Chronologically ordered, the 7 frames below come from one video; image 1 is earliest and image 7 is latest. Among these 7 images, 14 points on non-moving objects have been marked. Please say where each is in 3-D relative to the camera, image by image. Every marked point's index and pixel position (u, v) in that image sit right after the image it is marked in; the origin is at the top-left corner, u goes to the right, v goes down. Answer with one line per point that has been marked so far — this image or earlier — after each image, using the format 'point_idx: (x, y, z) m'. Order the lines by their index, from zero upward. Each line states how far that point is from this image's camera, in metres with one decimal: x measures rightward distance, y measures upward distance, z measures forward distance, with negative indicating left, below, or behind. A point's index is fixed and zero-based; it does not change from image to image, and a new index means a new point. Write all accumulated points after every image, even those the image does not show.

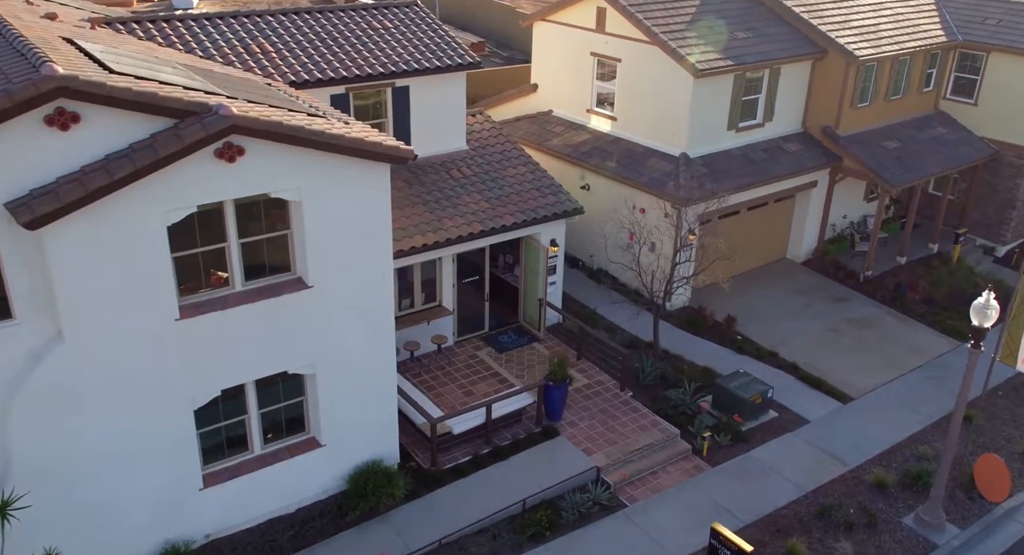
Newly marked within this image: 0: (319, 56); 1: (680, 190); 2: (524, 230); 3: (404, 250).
0: (-3.7, +4.3, +16.5) m
1: (+3.7, +2.0, +19.1) m
2: (+0.2, +1.0, +17.4) m
3: (-2.0, +0.5, +15.6) m
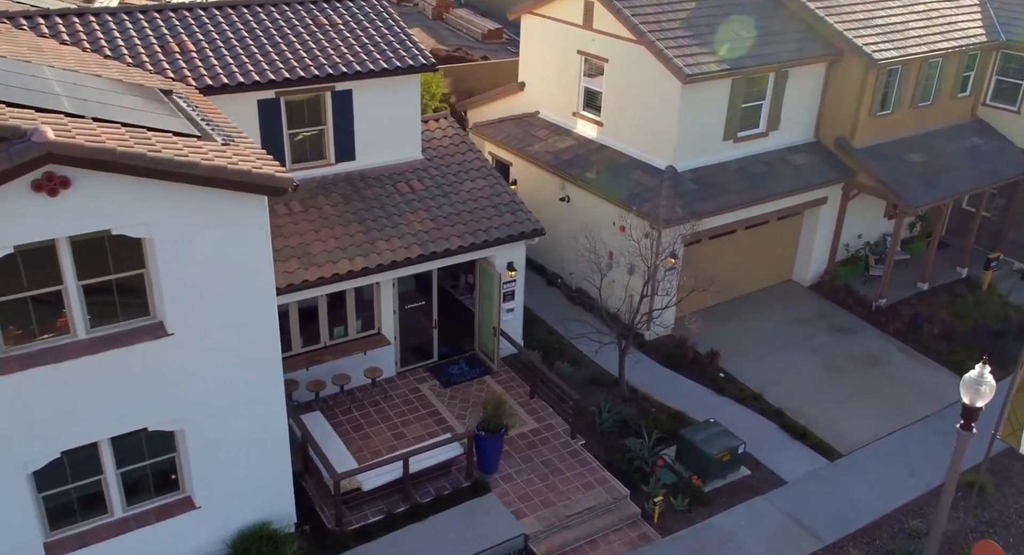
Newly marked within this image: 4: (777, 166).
0: (-4.6, +3.9, +14.9) m
1: (+2.9, +1.4, +17.0) m
2: (-0.7, +0.4, +15.6) m
3: (-3.1, 0.0, +14.0) m
4: (+5.9, +2.4, +19.0) m
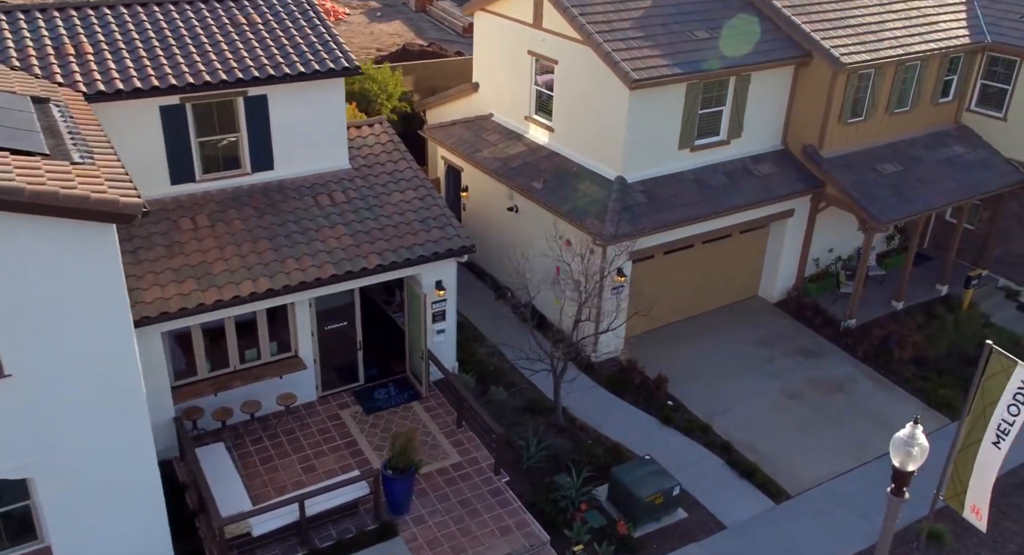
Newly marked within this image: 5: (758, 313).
0: (-5.9, +3.5, +13.8) m
1: (+1.7, +1.0, +15.9) m
2: (-1.9, +0.1, +14.5) m
3: (-4.4, -0.3, +12.9) m
4: (+4.7, +2.1, +17.7) m
5: (+5.5, -0.8, +19.1) m
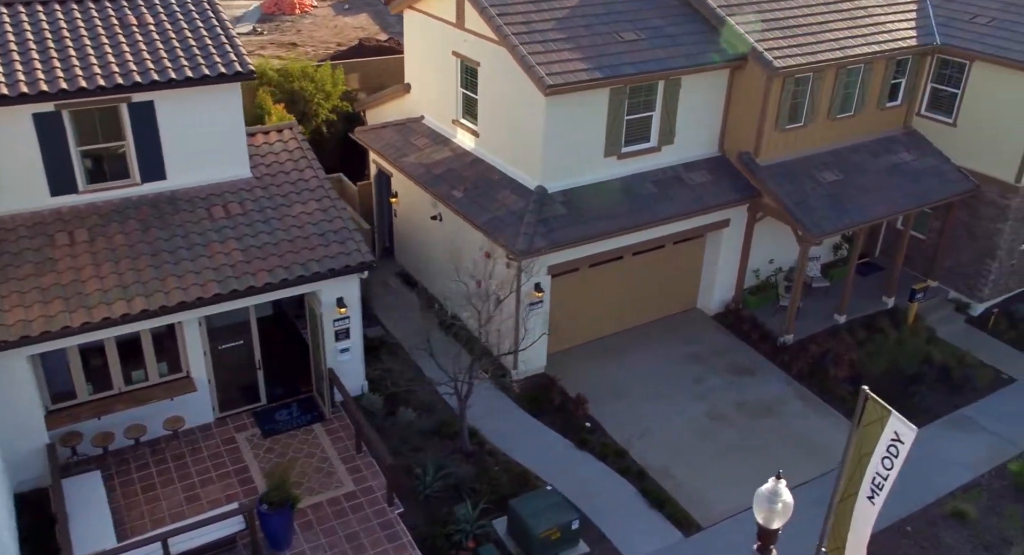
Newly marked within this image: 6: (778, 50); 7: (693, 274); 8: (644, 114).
0: (-7.4, +3.3, +13.0) m
1: (+0.1, +0.7, +15.1) m
2: (-3.5, -0.2, +13.7) m
3: (-6.0, -0.6, +12.2) m
4: (+3.1, +1.8, +16.9) m
5: (+3.9, -1.1, +18.4) m
6: (+5.2, +4.4, +16.8) m
7: (+3.9, +0.1, +18.4) m
8: (+2.6, +3.2, +16.7) m
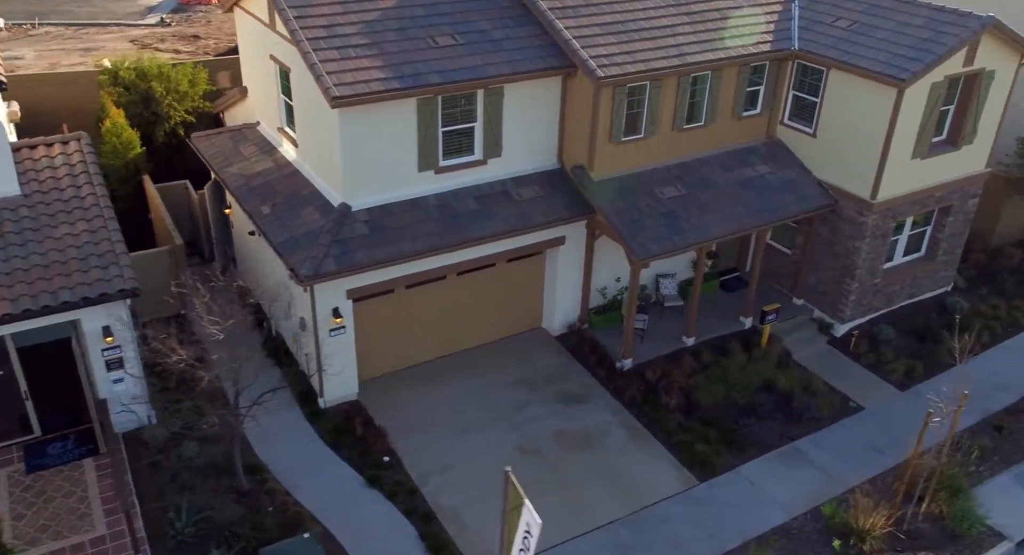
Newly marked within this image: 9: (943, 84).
0: (-10.9, +2.8, +12.0) m
1: (-3.4, +0.3, +14.1) m
2: (-7.0, -0.6, +12.7) m
3: (-9.4, -1.1, +11.2) m
4: (-0.4, +1.4, +15.9) m
5: (+0.4, -1.4, +17.4) m
6: (+1.7, +4.0, +15.7) m
7: (+0.4, -0.3, +17.4) m
8: (-0.9, +2.8, +15.7) m
9: (+8.2, +3.7, +16.3) m
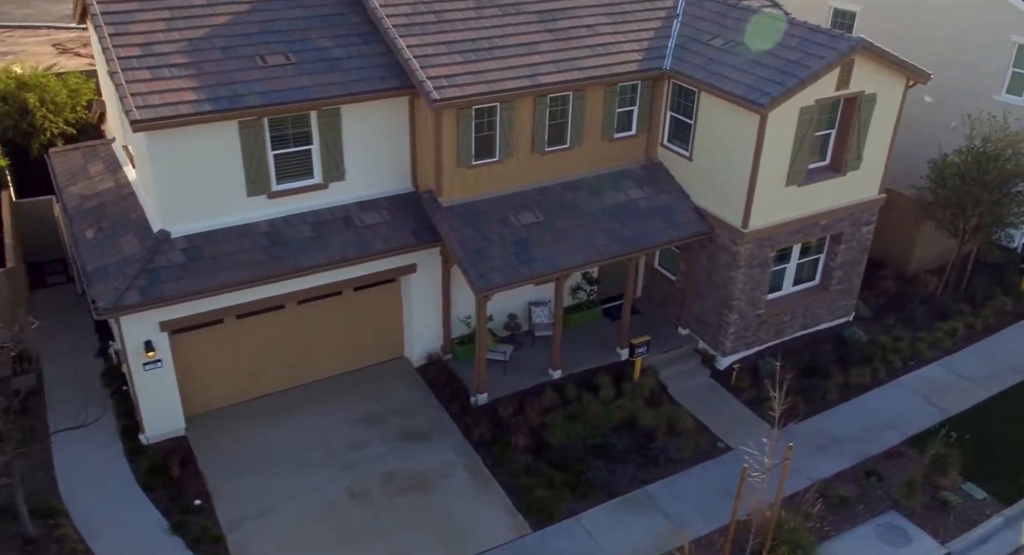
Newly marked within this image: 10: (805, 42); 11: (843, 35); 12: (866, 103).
0: (-13.7, +2.4, +11.3) m
1: (-6.2, -0.2, +13.3) m
2: (-9.9, -1.1, +12.0) m
3: (-12.3, -1.5, +10.5) m
4: (-3.2, +0.9, +15.1) m
5: (-2.4, -2.0, +16.5) m
6: (-1.0, +3.5, +14.8) m
7: (-2.4, -0.8, +16.5) m
8: (-3.6, +2.3, +14.9) m
9: (+5.4, +3.0, +15.3) m
10: (+5.3, +4.2, +15.4) m
11: (+5.8, +4.3, +15.1) m
12: (+6.6, +3.2, +15.9) m
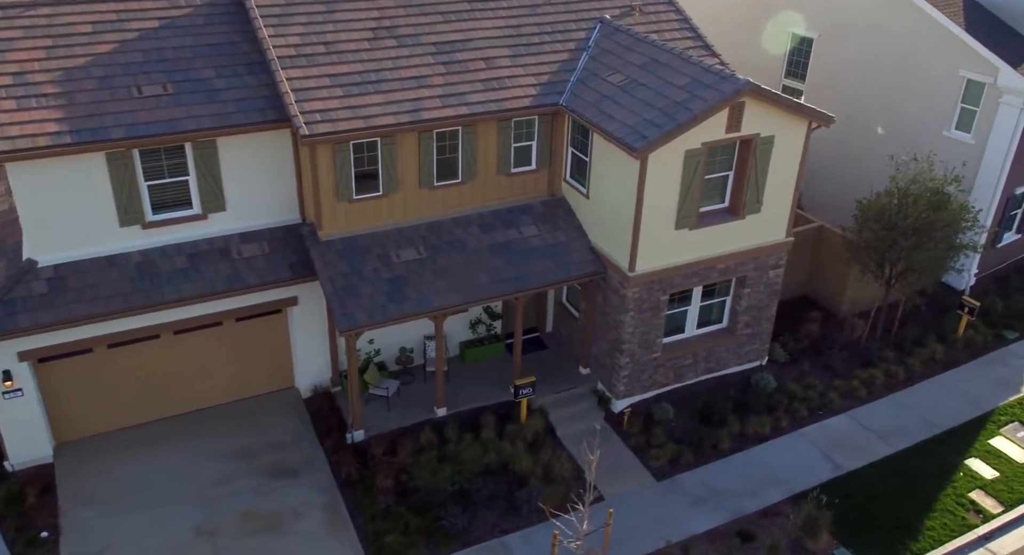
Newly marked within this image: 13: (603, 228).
0: (-16.0, +2.2, +11.8) m
1: (-8.5, -0.7, +13.4) m
2: (-12.3, -1.4, +12.3) m
3: (-14.8, -1.8, +11.0) m
4: (-5.4, +0.3, +15.0) m
5: (-4.6, -2.6, +16.5) m
6: (-3.2, +2.8, +14.7) m
7: (-4.5, -1.4, +16.5) m
8: (-5.8, +1.7, +14.8) m
9: (+3.3, +2.2, +14.9) m
10: (+3.2, +3.4, +14.9) m
11: (+3.7, +3.4, +14.5) m
12: (+4.5, +2.3, +15.3) m
13: (+1.7, +1.0, +16.1) m
